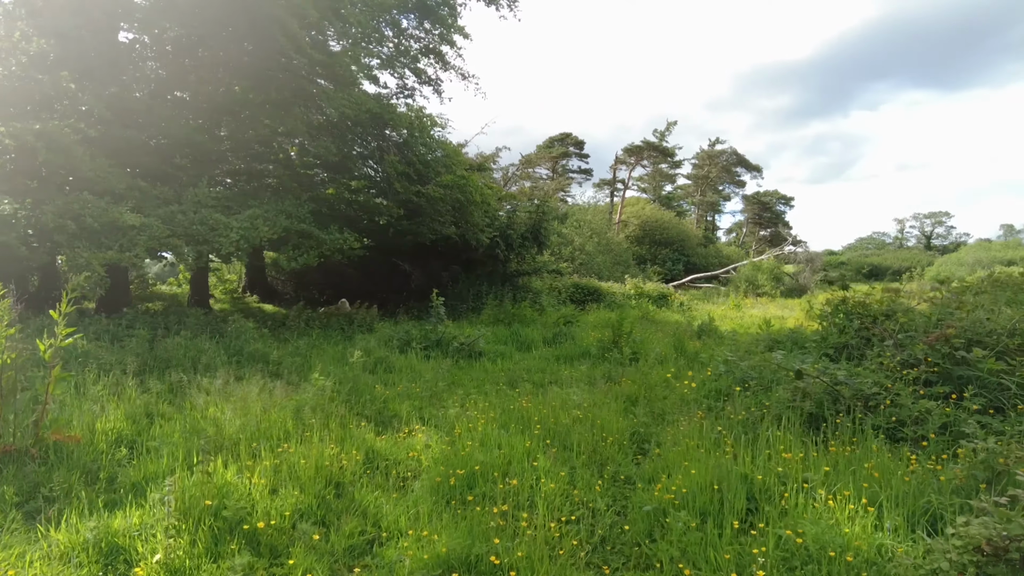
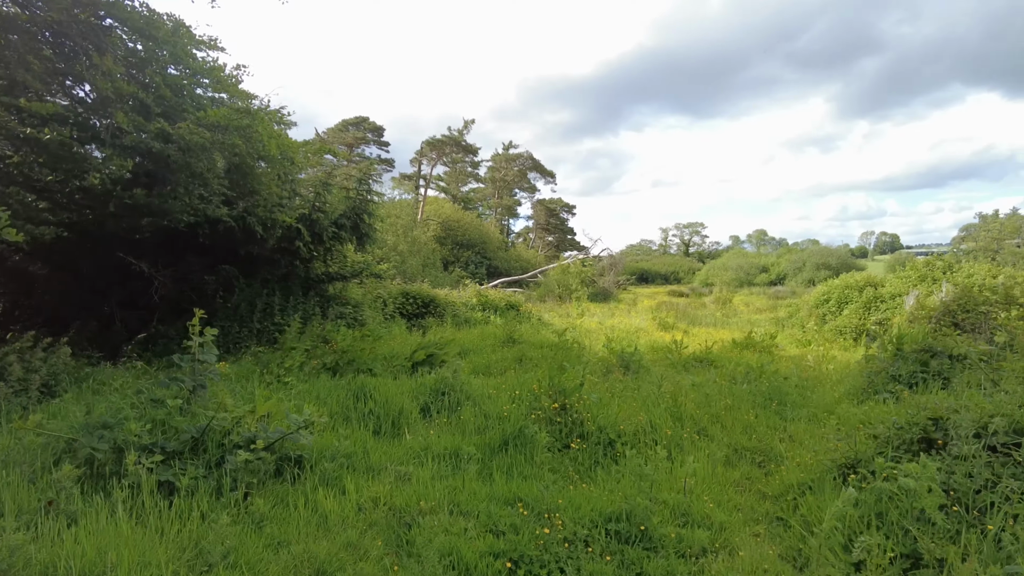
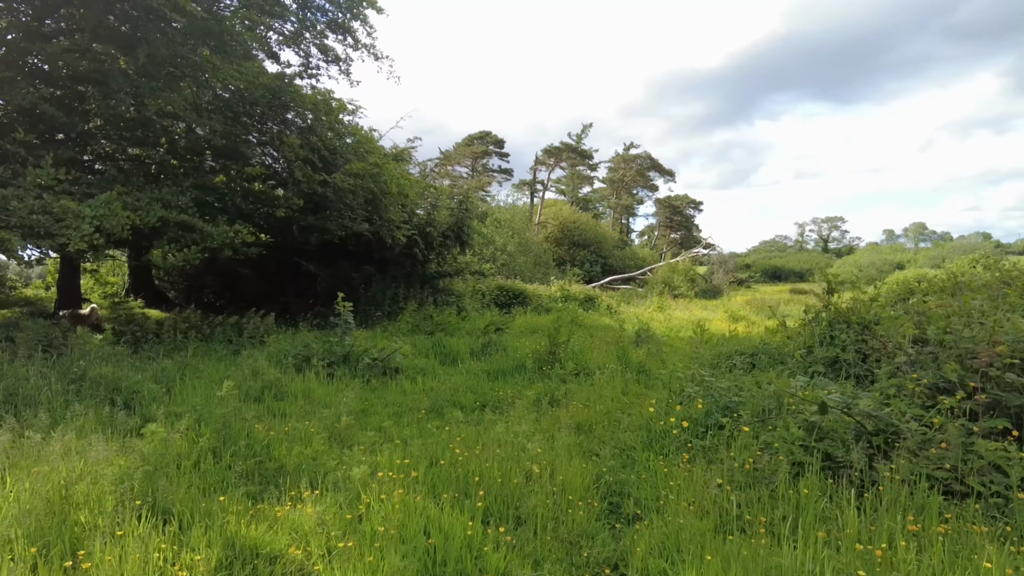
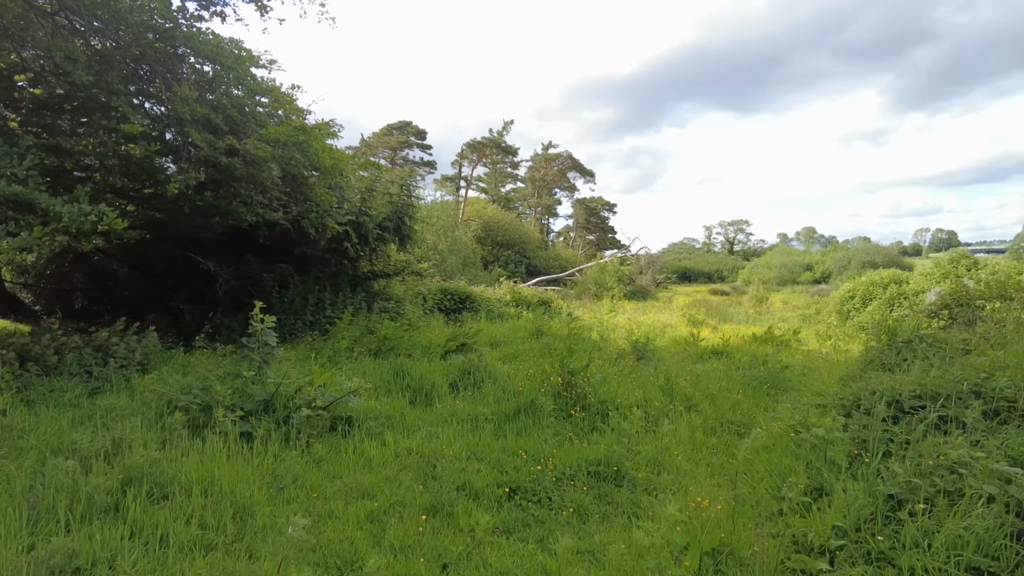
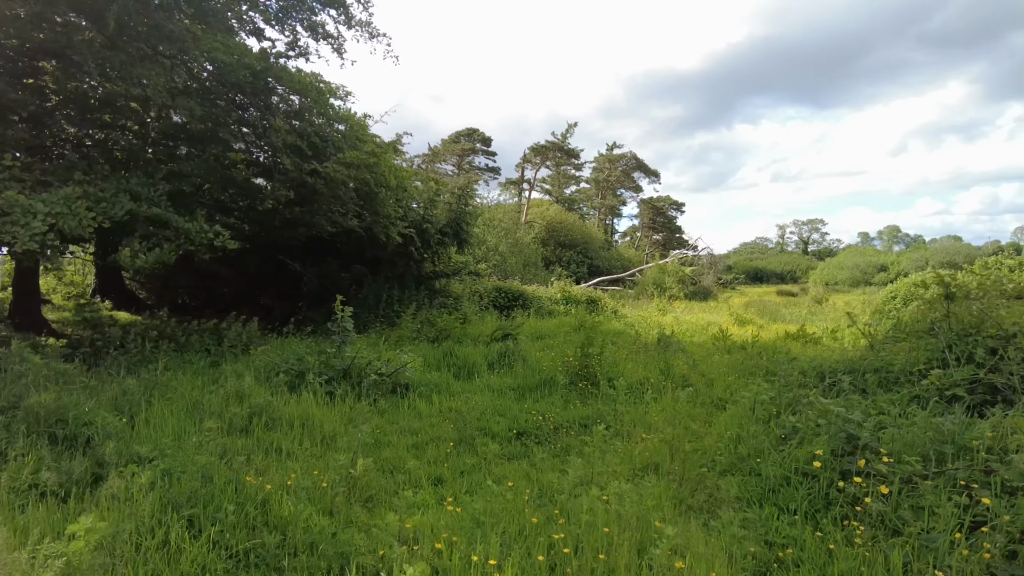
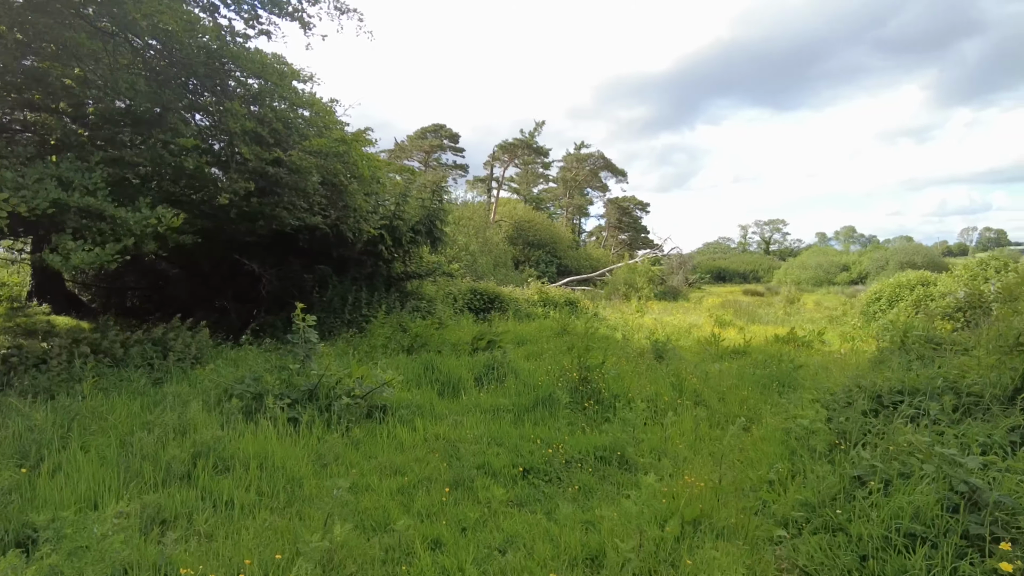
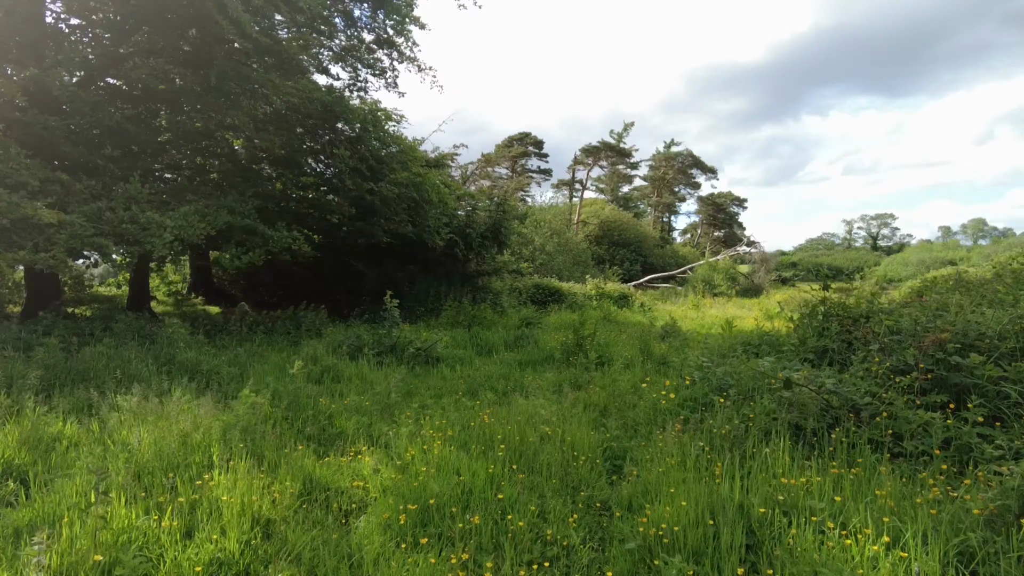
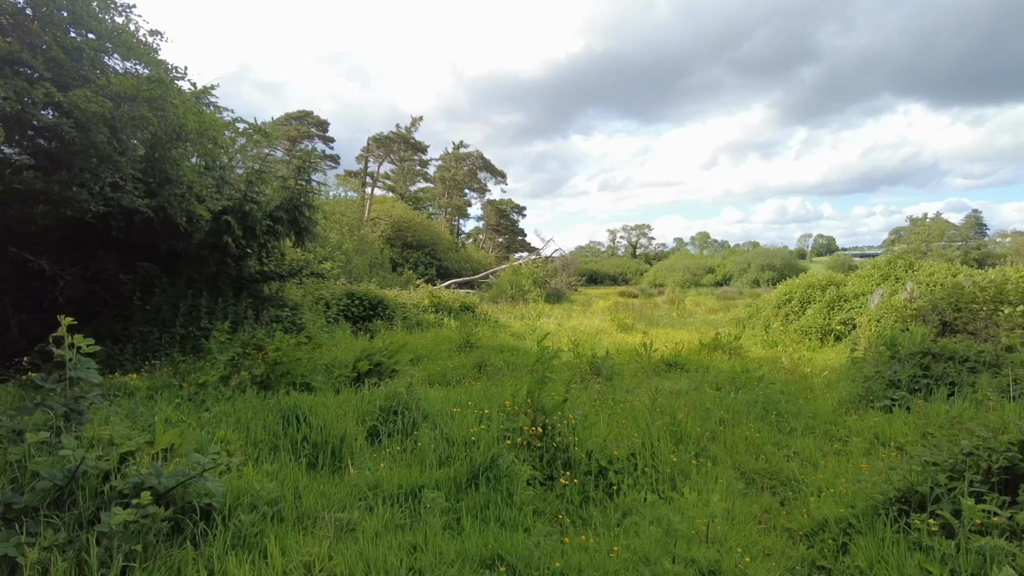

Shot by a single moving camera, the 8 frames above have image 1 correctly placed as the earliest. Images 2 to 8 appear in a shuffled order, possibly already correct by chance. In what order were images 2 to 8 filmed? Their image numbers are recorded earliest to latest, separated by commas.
7, 3, 5, 6, 4, 2, 8
